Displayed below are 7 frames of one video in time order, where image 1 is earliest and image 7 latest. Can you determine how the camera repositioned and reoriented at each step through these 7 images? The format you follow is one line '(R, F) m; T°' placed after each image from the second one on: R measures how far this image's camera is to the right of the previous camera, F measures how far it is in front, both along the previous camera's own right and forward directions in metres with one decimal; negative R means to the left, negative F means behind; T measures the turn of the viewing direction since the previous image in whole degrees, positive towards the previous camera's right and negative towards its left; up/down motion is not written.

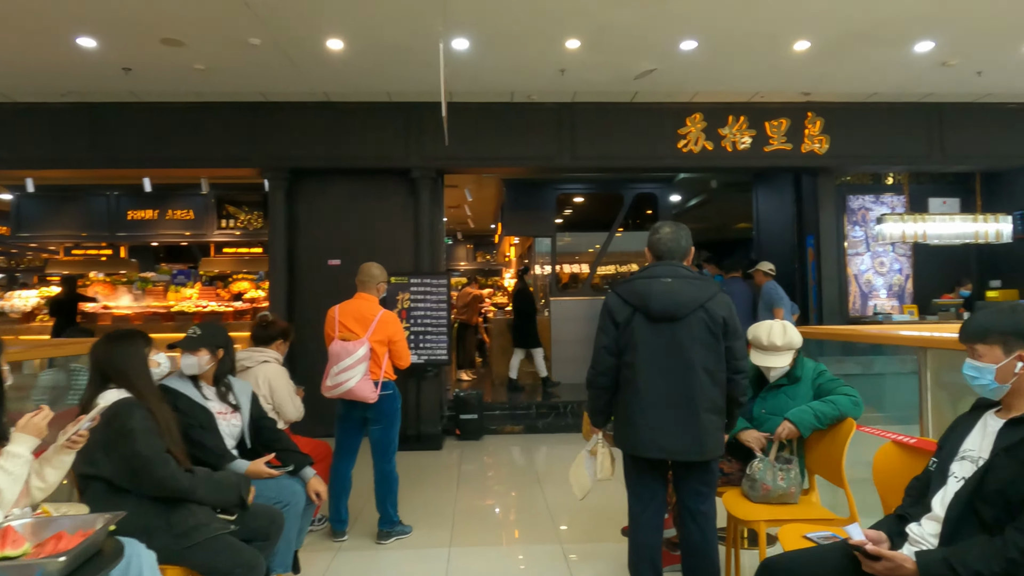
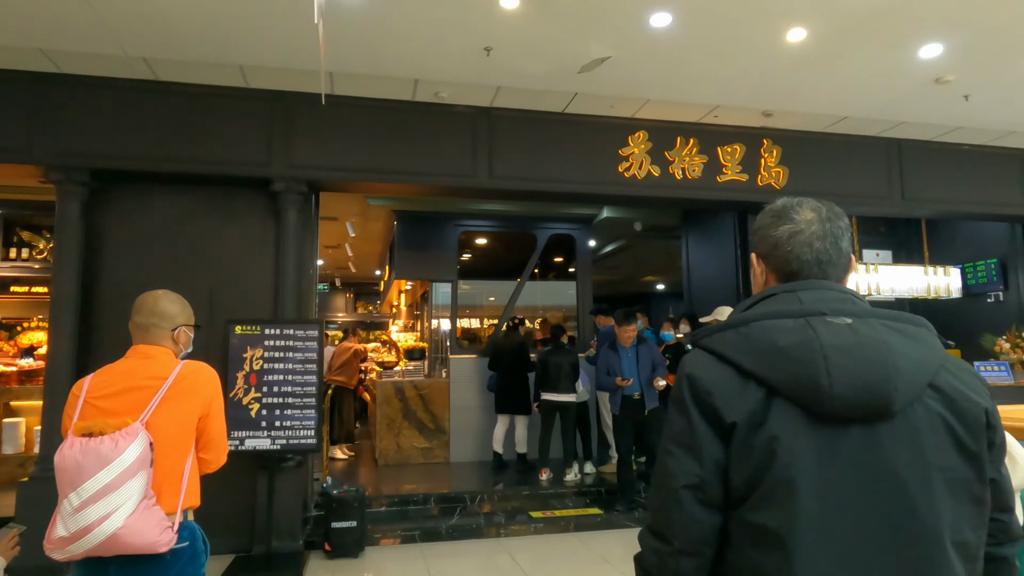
(-0.1, +1.3) m; +10°
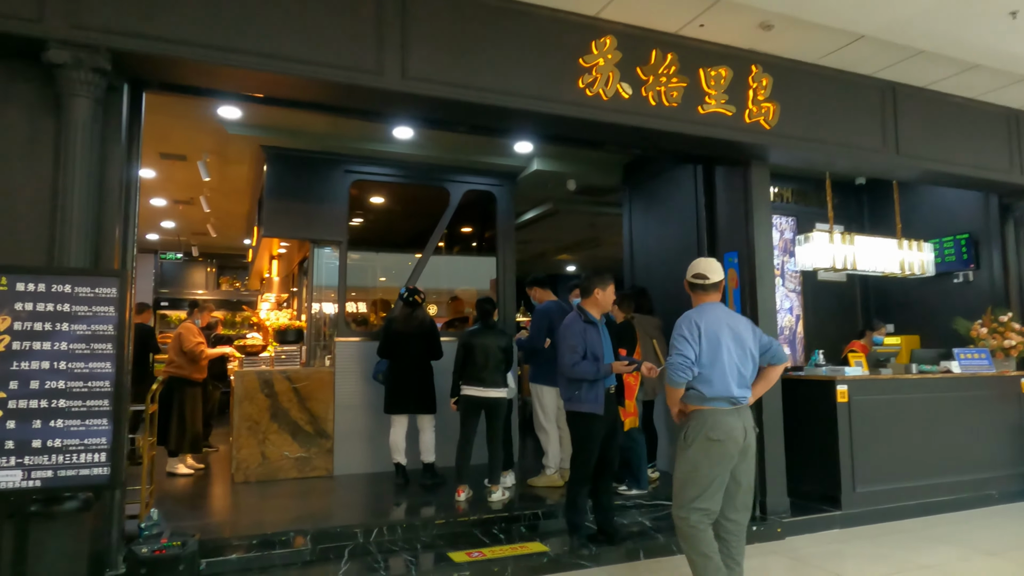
(-0.1, +1.2) m; +10°
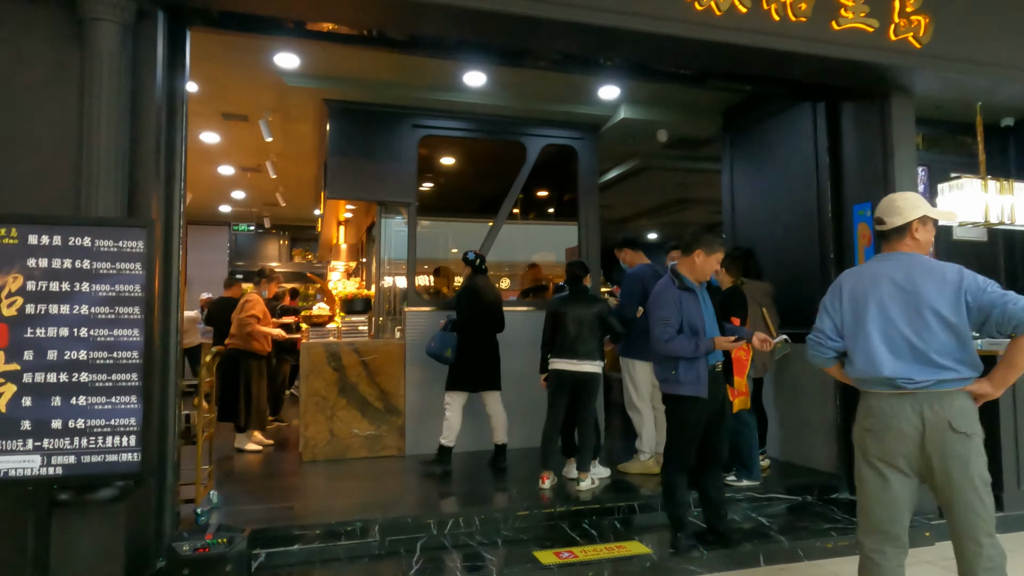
(-0.1, +0.5) m; -6°
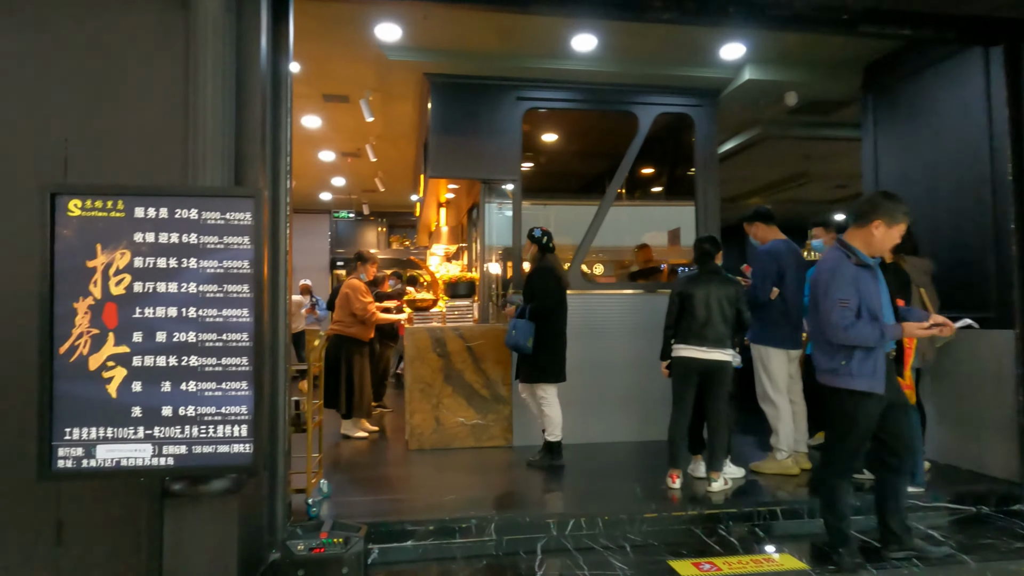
(-0.2, +0.3) m; -8°
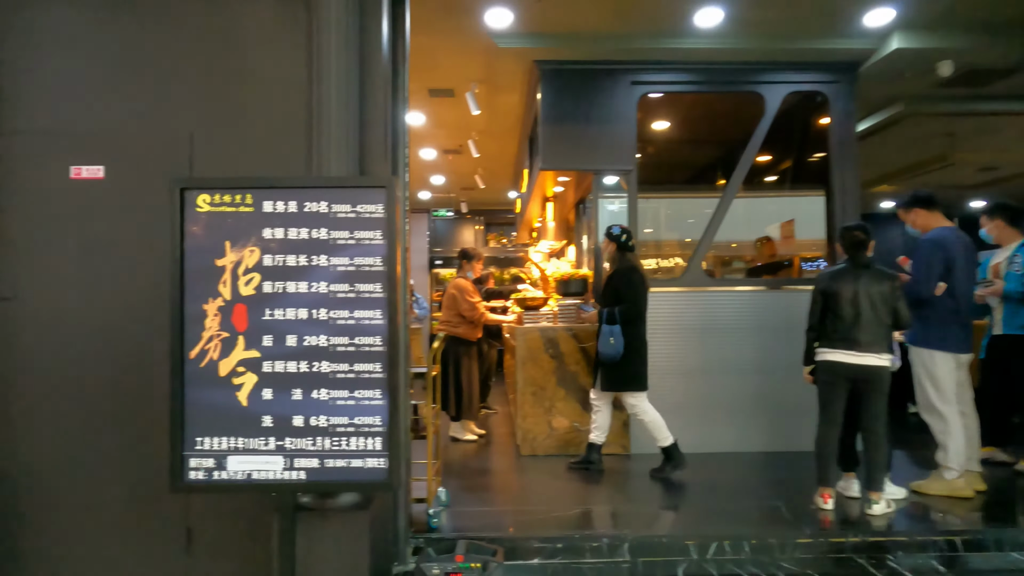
(-0.2, +0.2) m; -7°
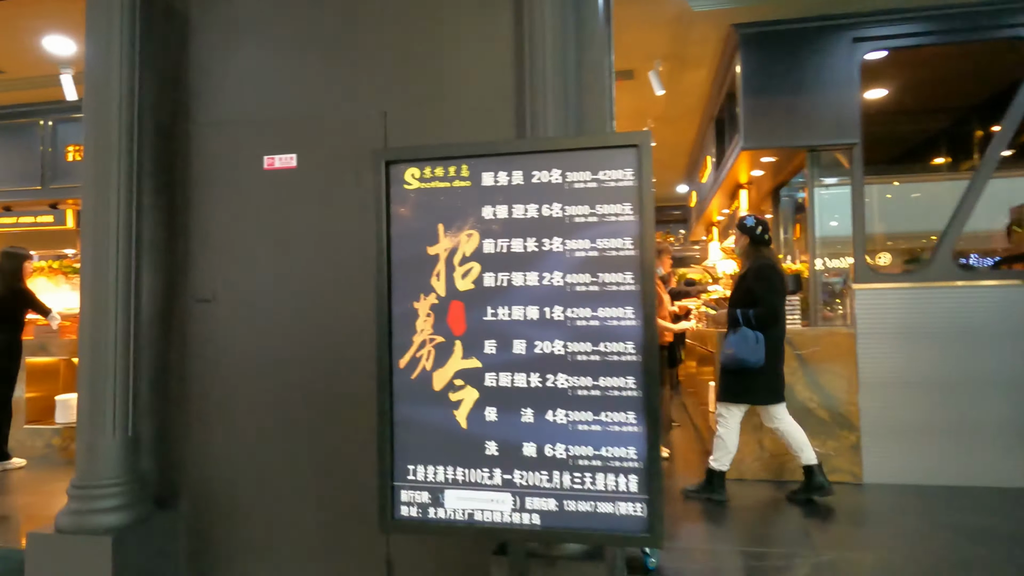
(-0.3, +0.3) m; -13°
